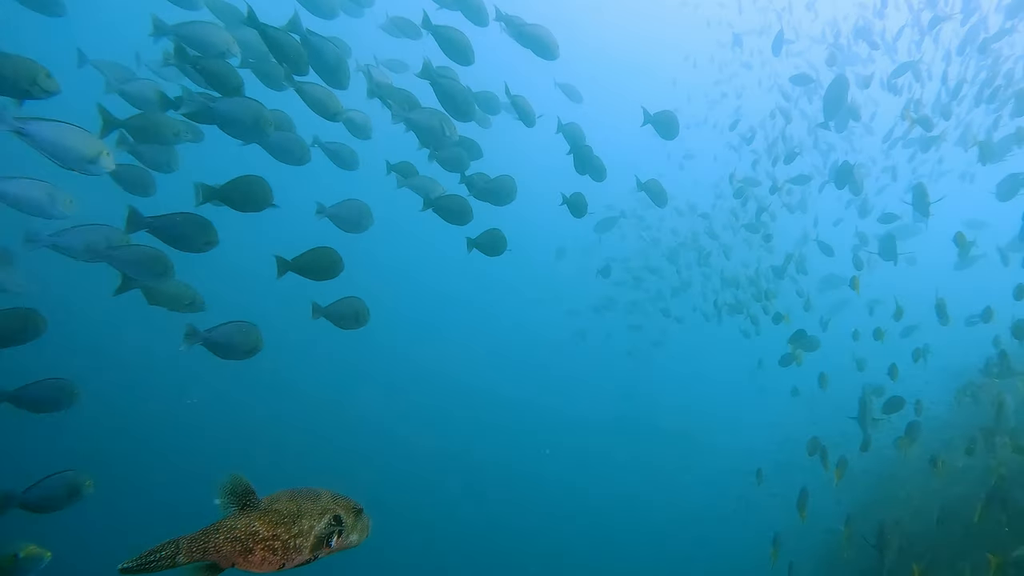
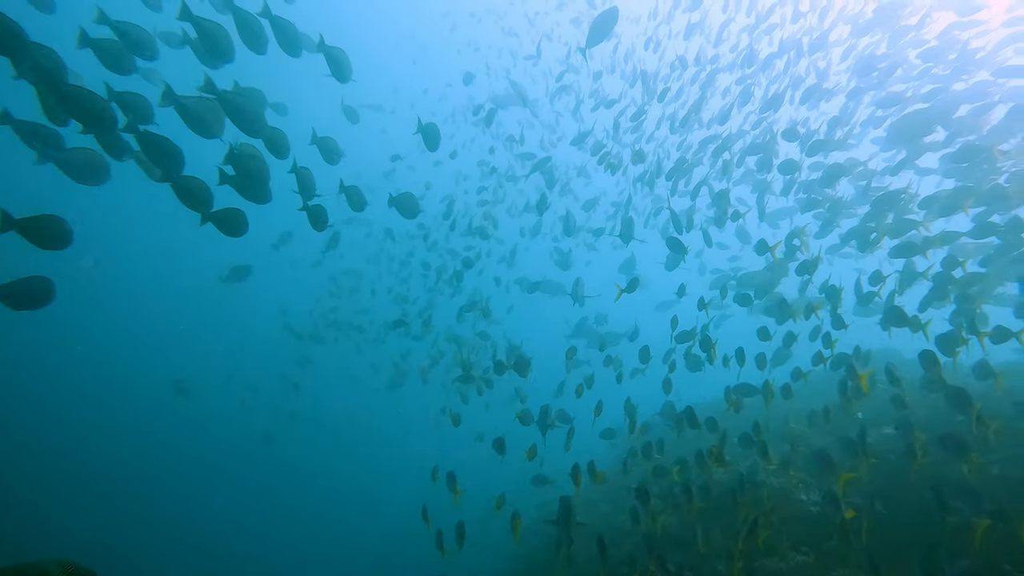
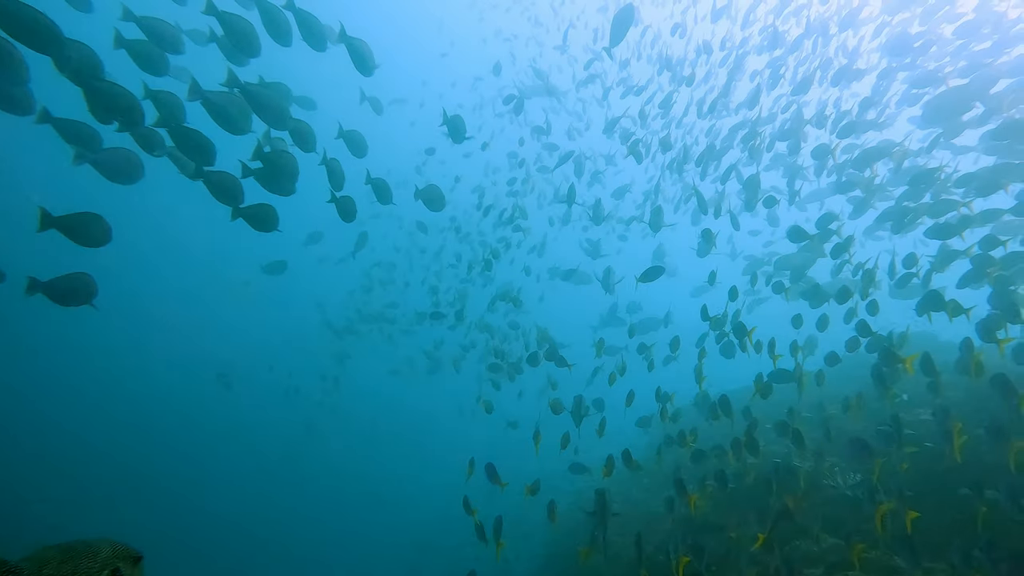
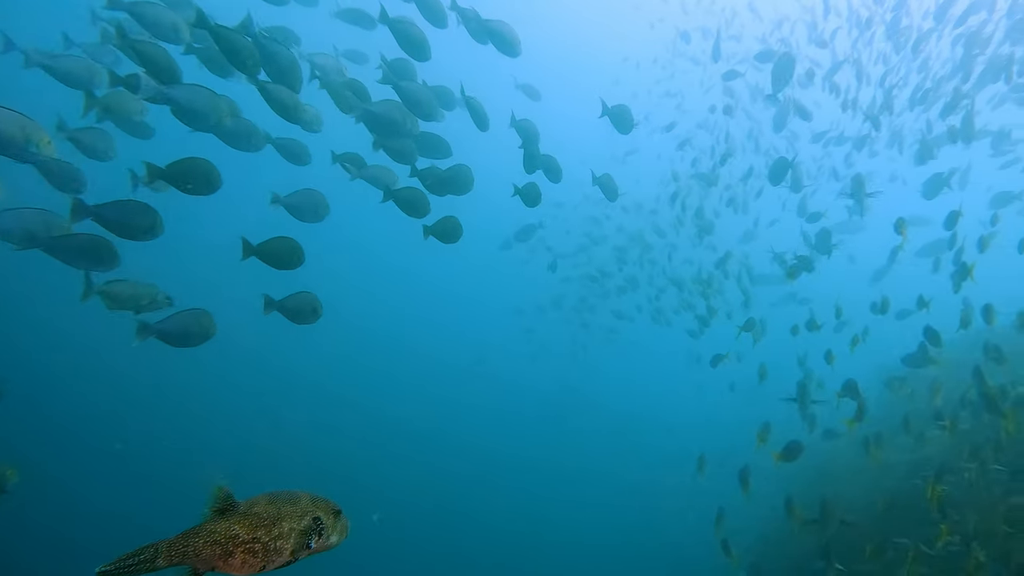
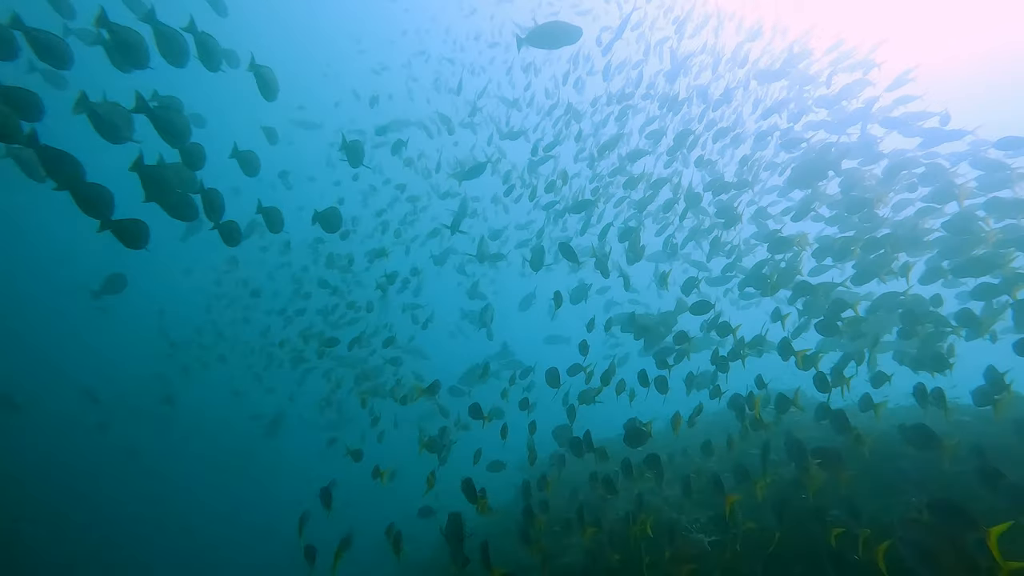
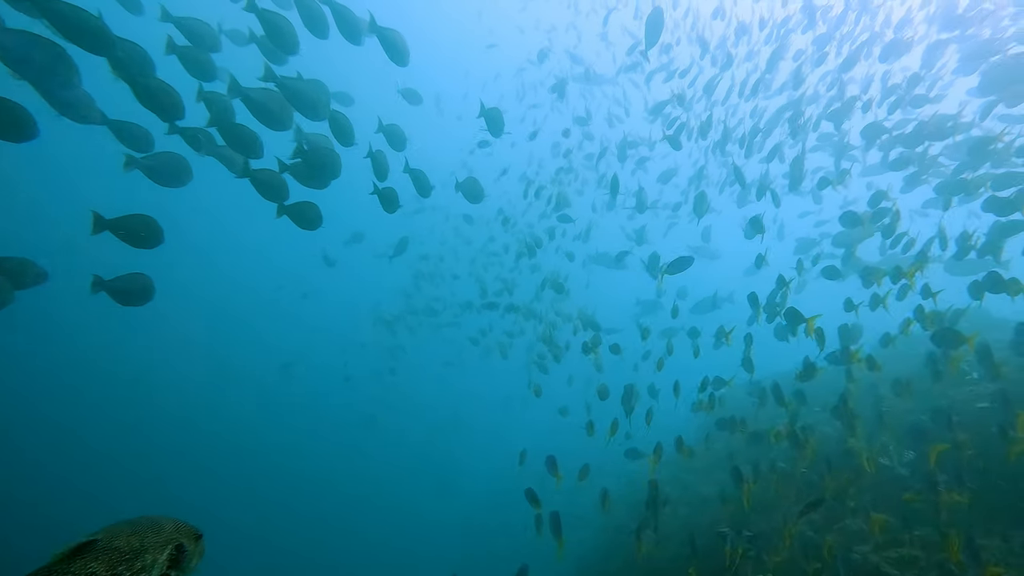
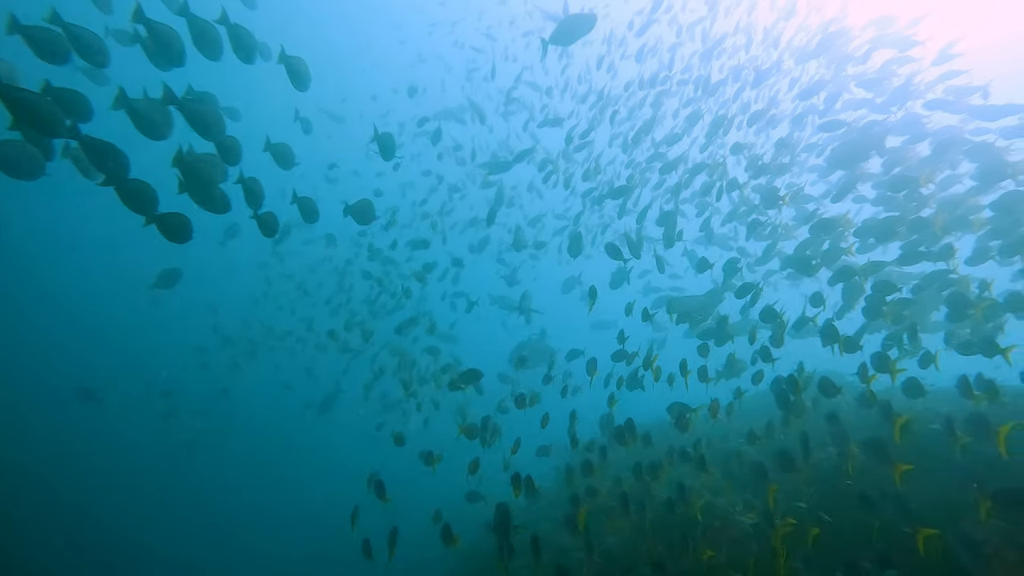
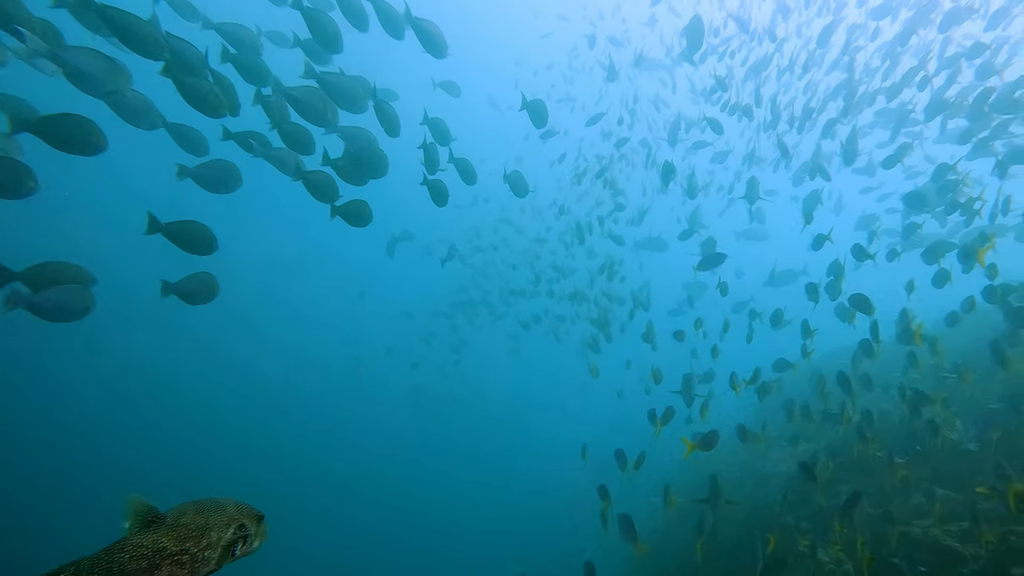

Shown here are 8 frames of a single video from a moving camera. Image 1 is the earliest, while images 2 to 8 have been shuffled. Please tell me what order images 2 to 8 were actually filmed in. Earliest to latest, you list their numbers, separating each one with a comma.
4, 8, 6, 3, 2, 7, 5
